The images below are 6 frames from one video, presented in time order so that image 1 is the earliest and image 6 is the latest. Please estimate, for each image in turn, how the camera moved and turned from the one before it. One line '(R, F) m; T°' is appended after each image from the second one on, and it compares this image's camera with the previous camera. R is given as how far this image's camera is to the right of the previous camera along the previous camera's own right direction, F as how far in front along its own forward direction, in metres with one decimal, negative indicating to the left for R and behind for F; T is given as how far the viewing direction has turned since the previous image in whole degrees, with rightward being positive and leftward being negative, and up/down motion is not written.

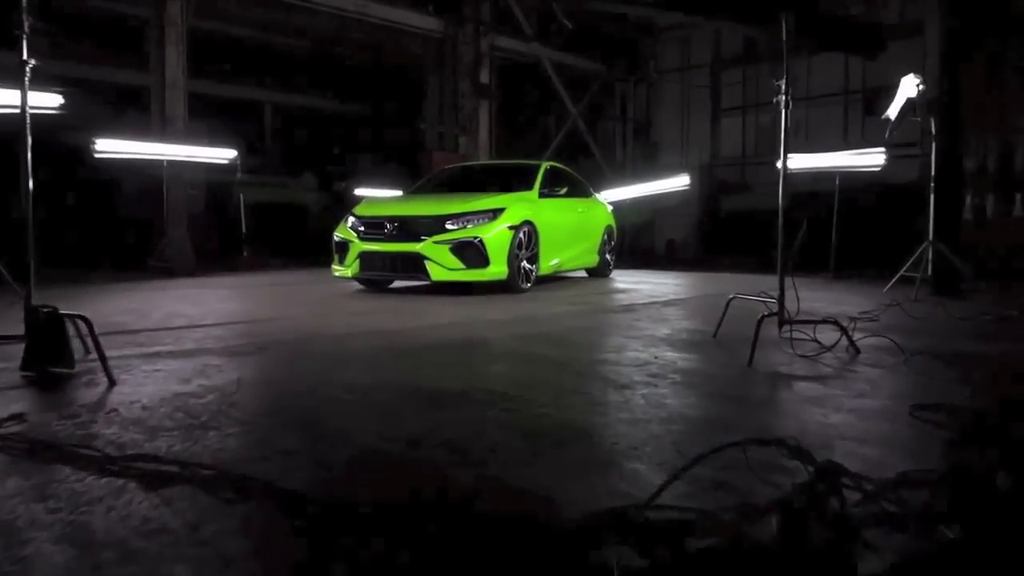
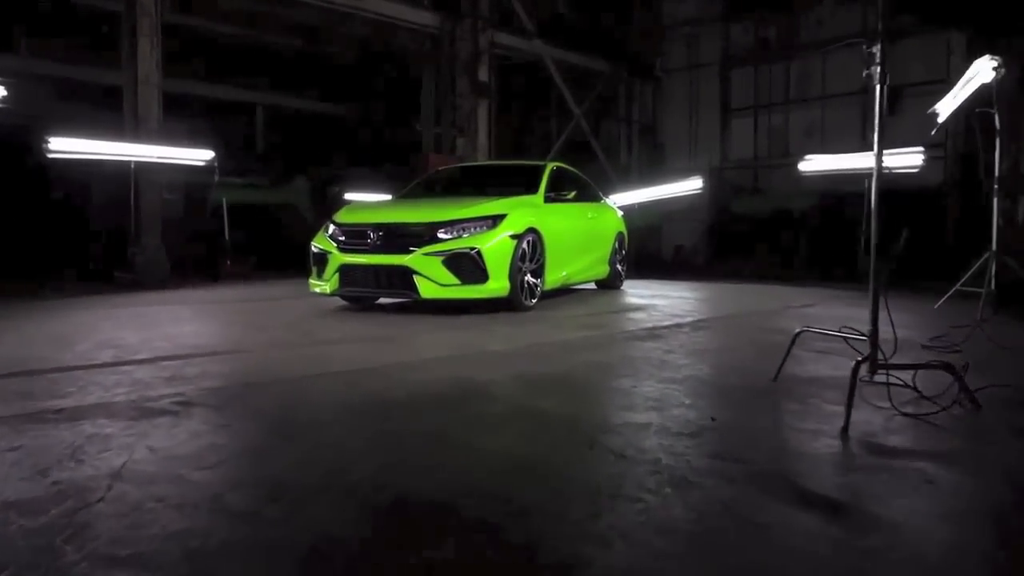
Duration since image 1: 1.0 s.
(0.0, +1.0) m; 0°
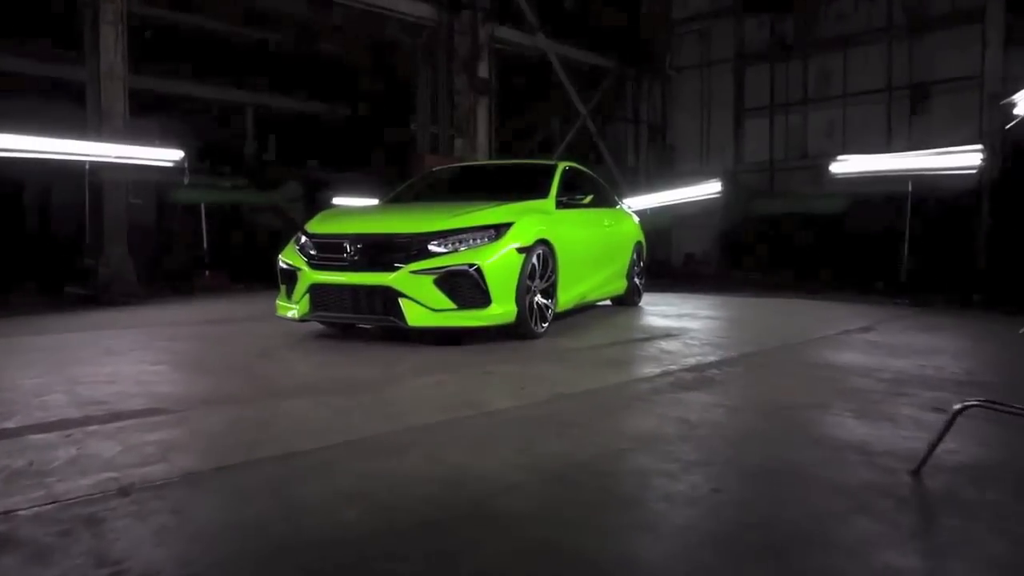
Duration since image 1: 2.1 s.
(0.0, +1.2) m; 0°
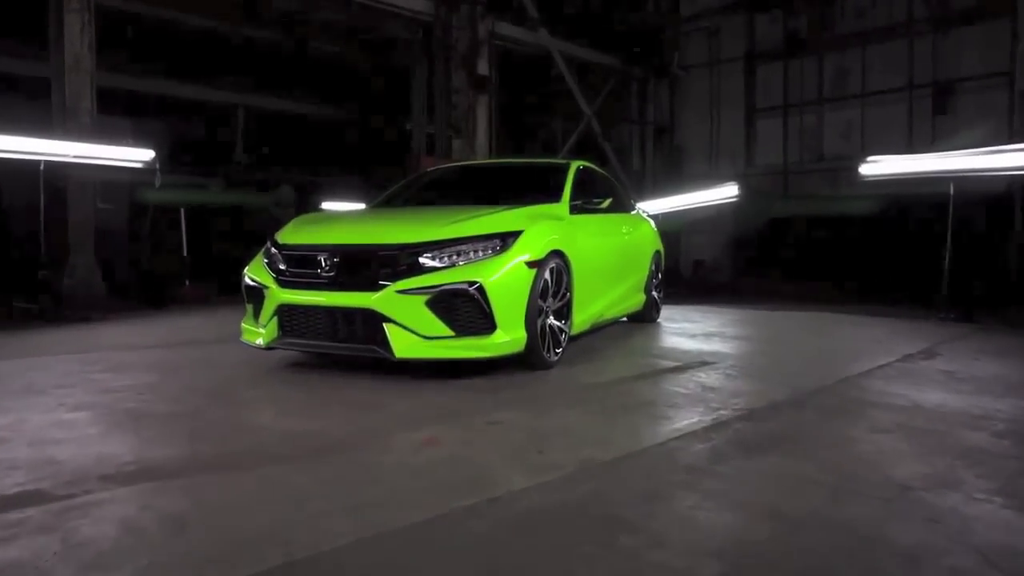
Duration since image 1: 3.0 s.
(-0.1, +0.9) m; 0°
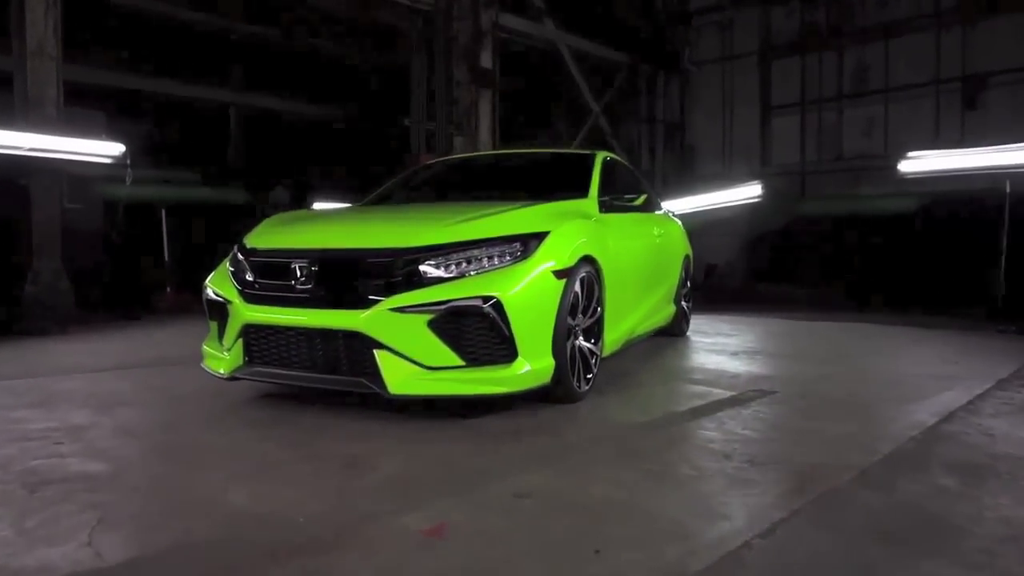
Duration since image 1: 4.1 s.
(-0.1, +0.9) m; 0°
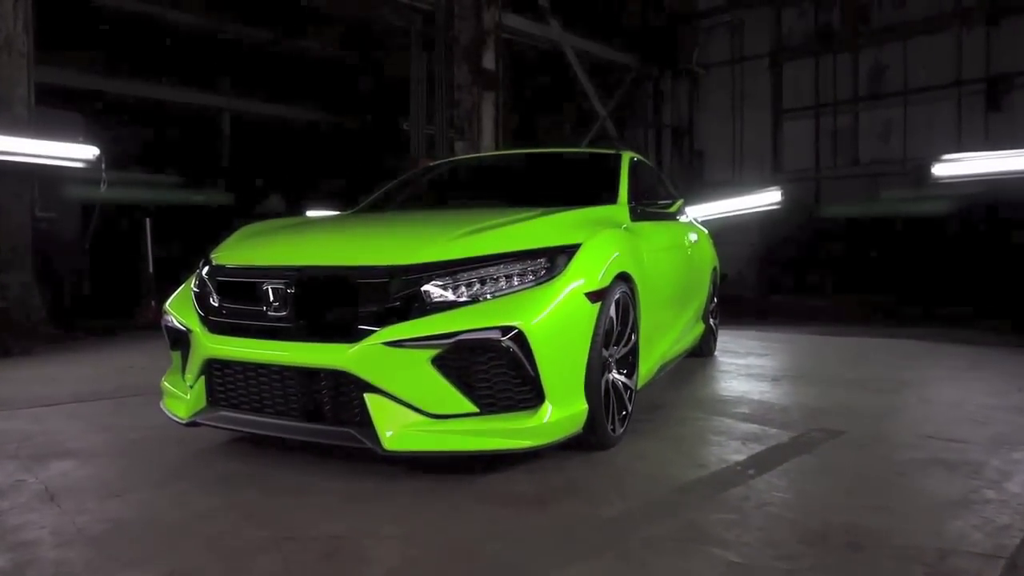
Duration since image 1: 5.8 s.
(-0.1, +0.7) m; 0°
